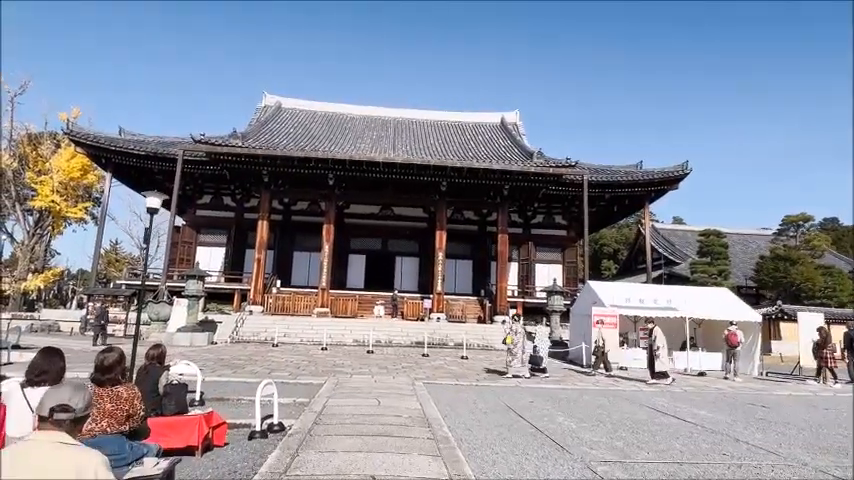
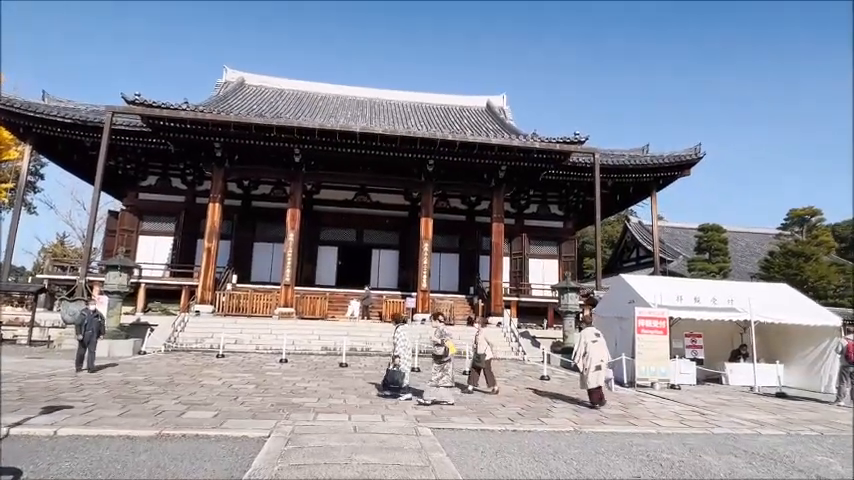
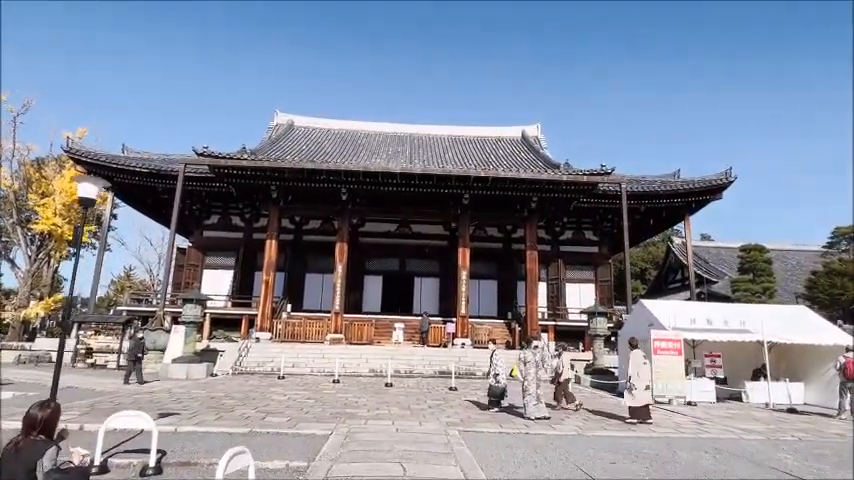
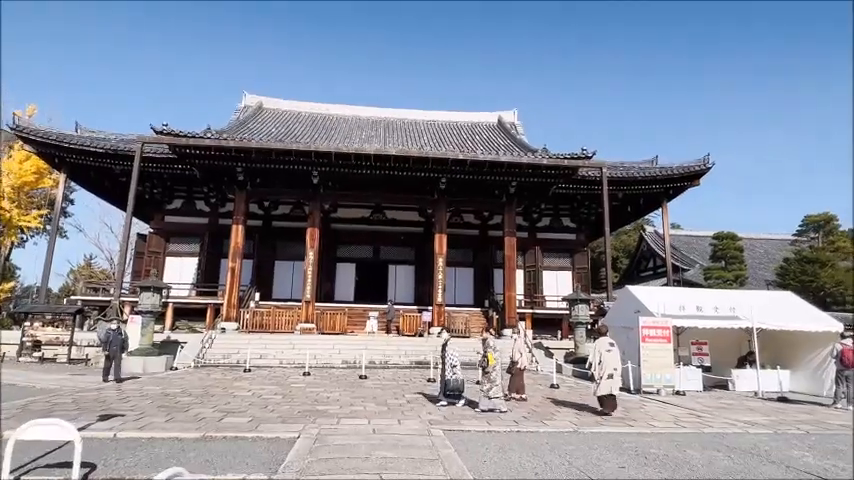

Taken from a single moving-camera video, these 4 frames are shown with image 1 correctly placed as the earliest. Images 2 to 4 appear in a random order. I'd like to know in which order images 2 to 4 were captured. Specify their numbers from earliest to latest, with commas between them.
3, 4, 2
